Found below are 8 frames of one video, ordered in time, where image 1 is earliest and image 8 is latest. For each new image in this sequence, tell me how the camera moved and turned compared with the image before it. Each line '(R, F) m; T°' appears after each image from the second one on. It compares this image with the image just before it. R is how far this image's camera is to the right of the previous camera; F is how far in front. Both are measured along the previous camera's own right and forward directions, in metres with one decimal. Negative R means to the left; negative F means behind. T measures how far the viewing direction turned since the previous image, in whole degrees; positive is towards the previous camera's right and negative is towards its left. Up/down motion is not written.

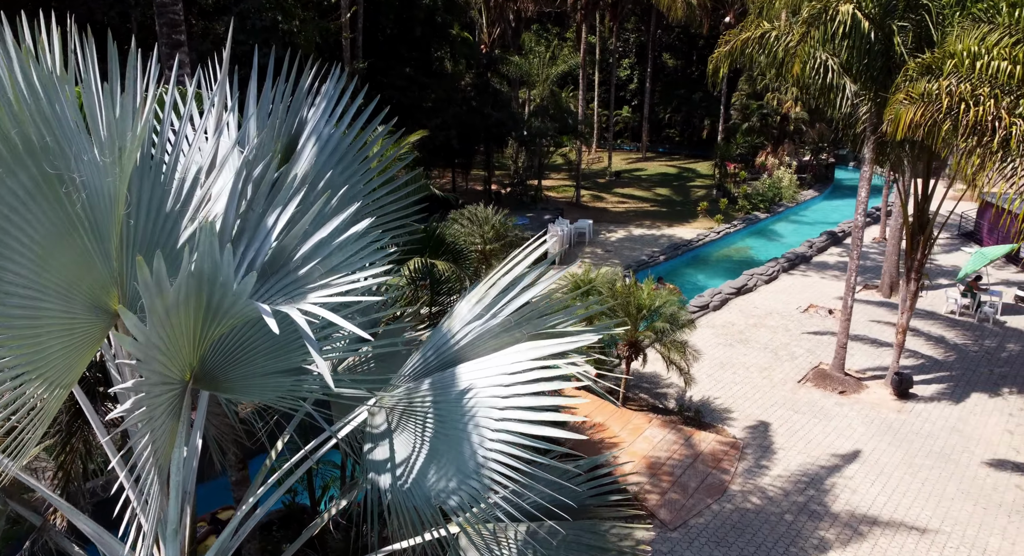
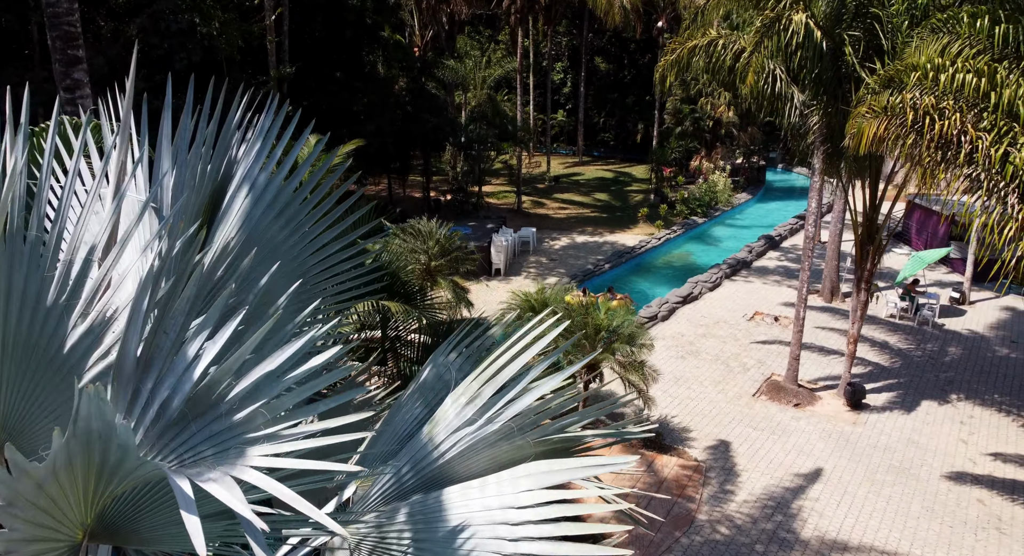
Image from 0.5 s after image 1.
(-0.2, +0.6) m; +6°
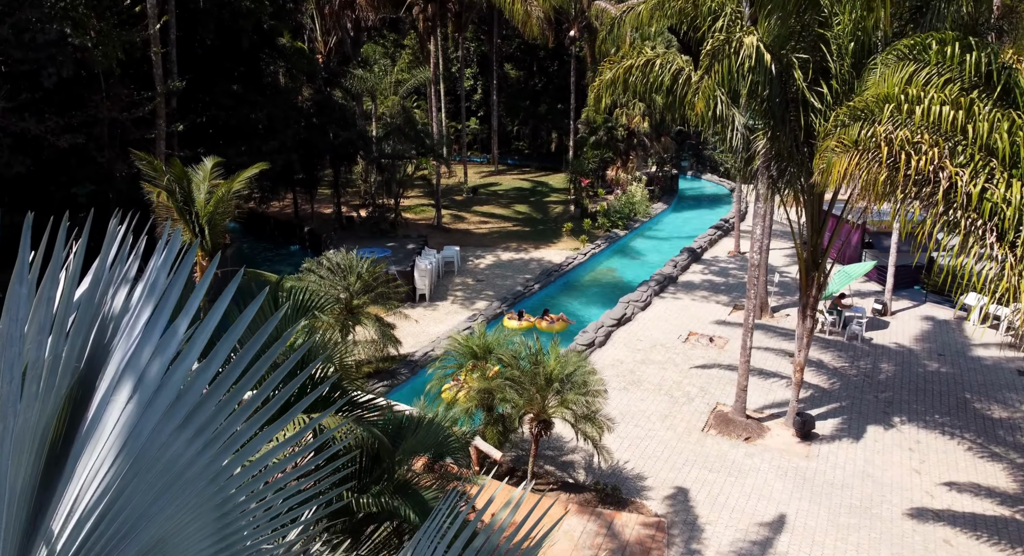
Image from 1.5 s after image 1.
(-0.3, +0.9) m; +8°
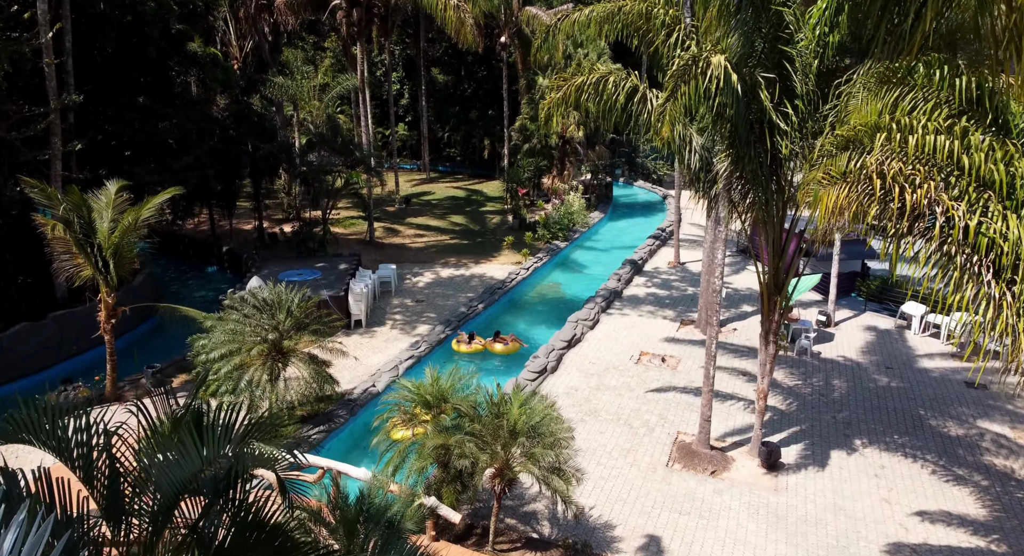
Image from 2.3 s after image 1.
(-0.3, +0.8) m; +6°
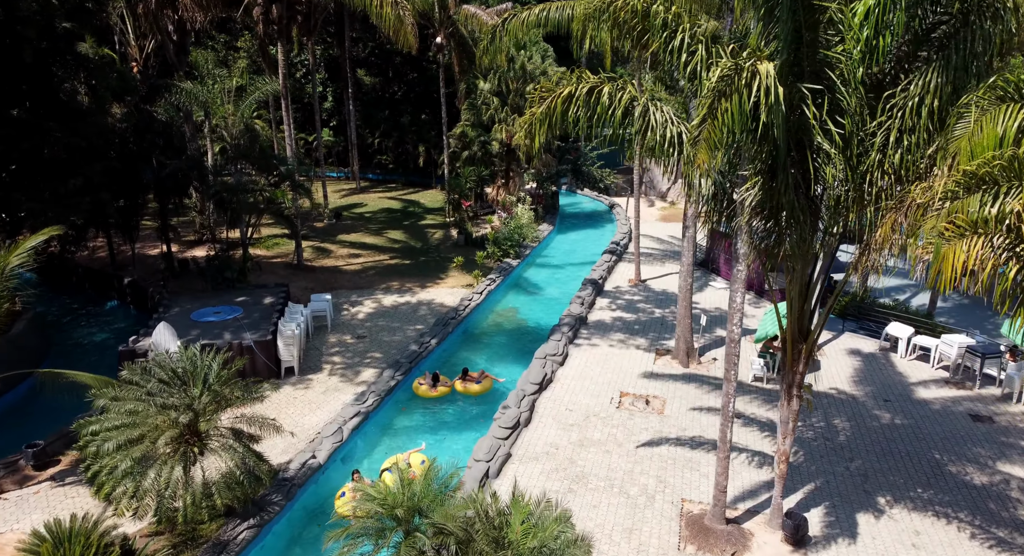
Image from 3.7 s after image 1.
(-0.5, +1.8) m; +6°
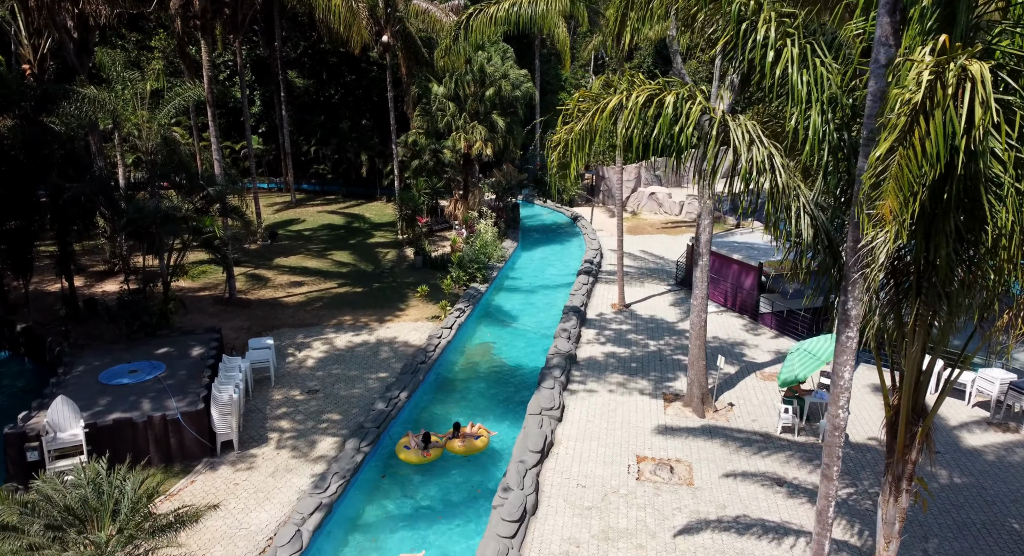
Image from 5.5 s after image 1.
(-0.8, +2.2) m; +5°
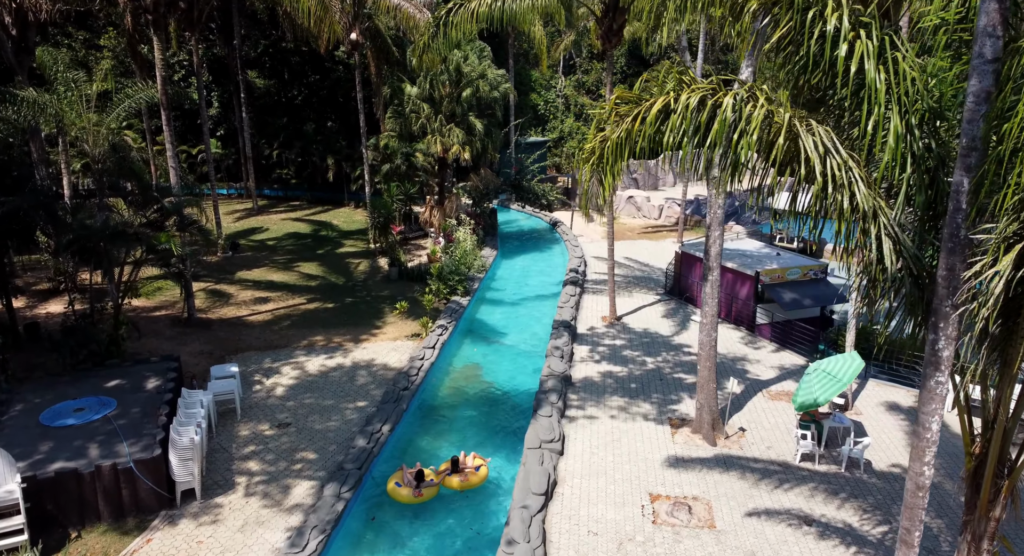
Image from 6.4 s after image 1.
(-0.4, +1.1) m; +3°
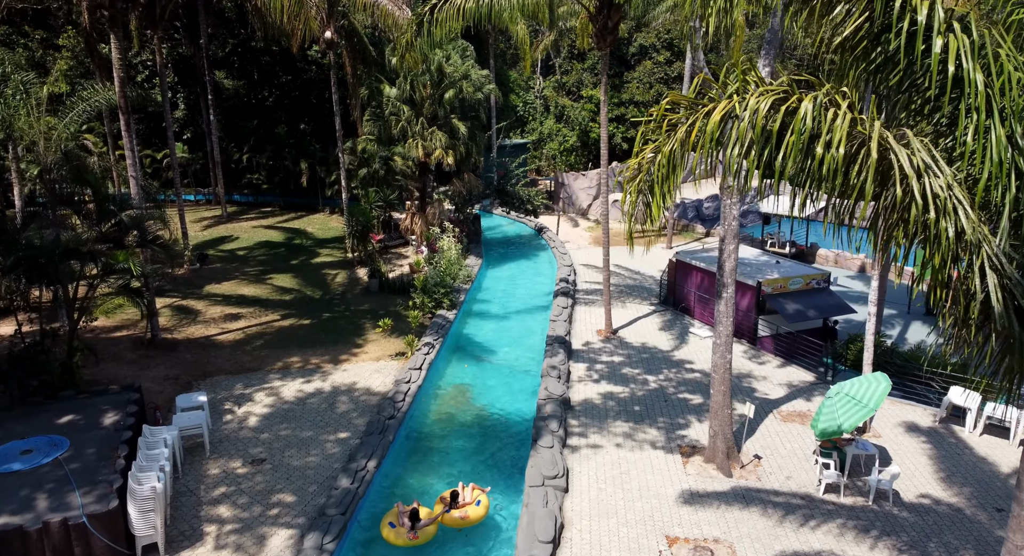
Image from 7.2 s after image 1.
(-0.3, +0.9) m; +2°
